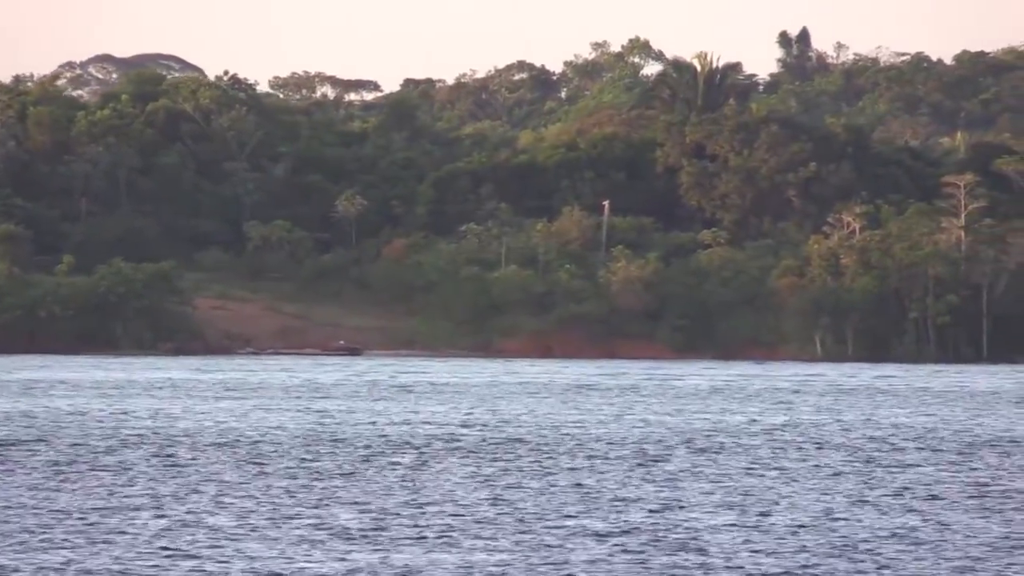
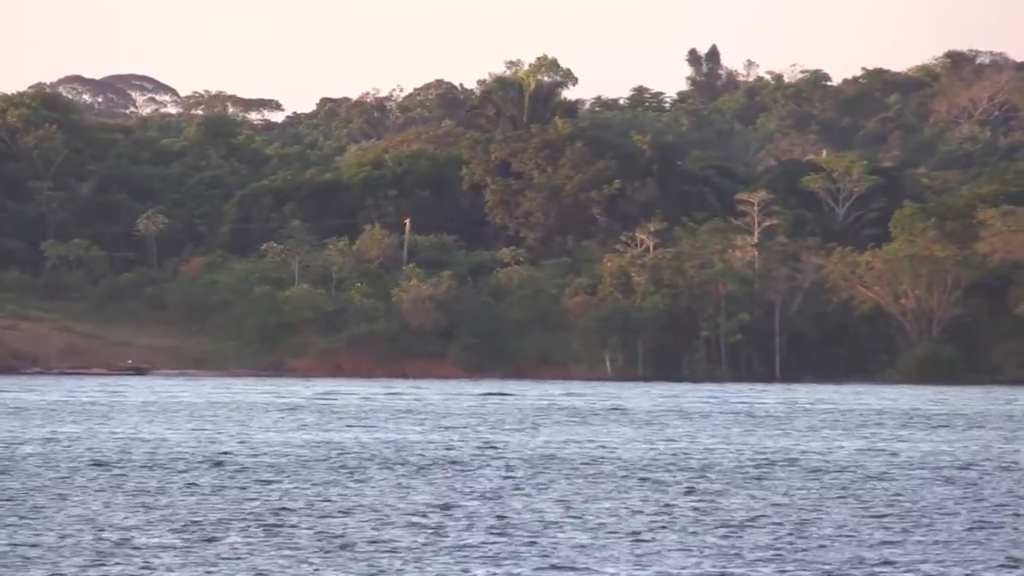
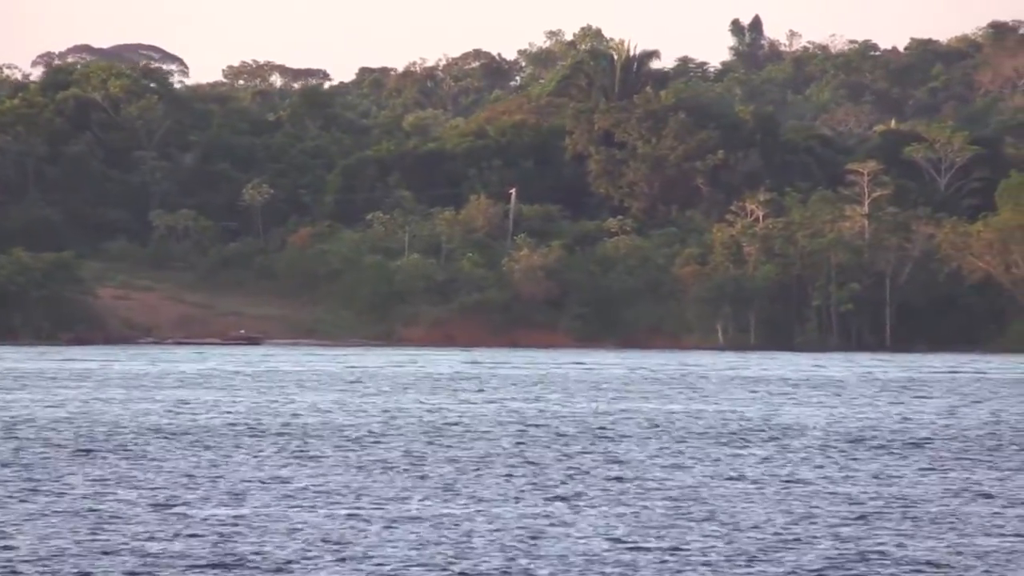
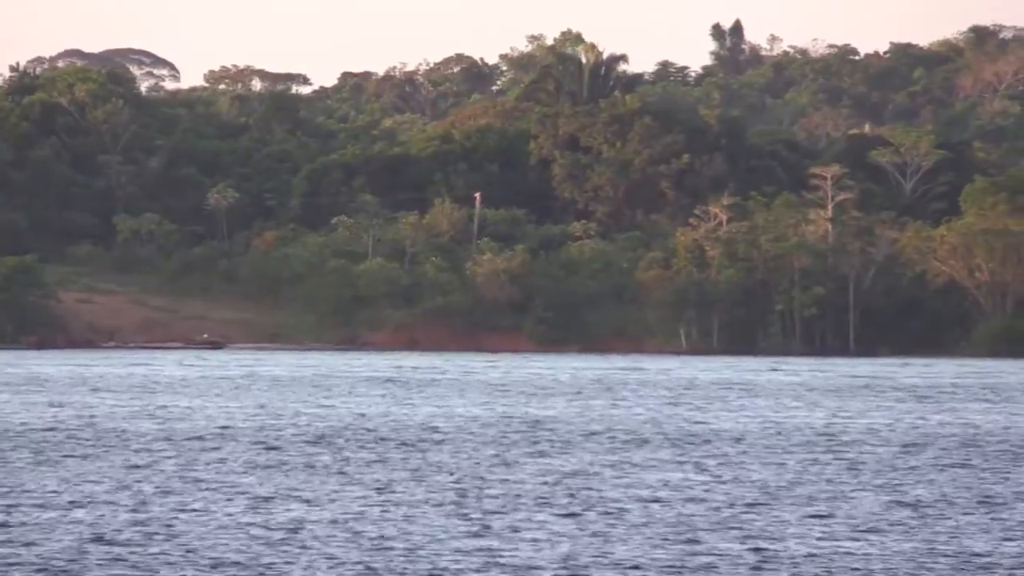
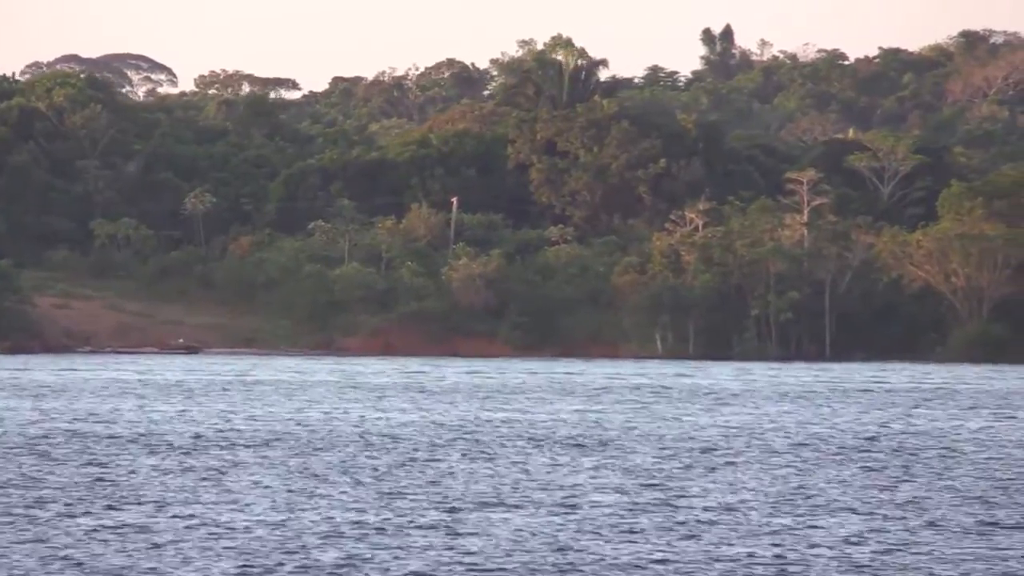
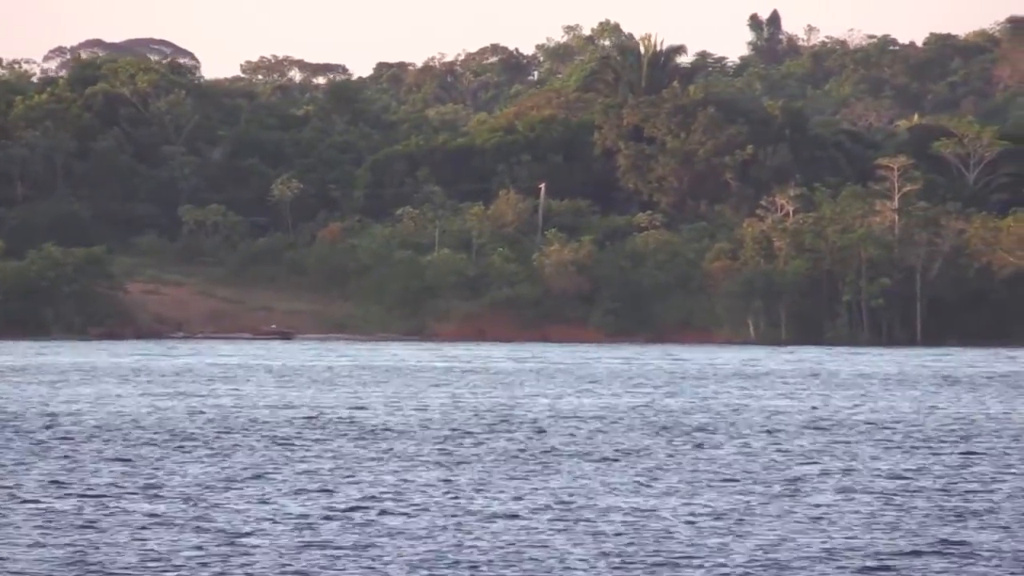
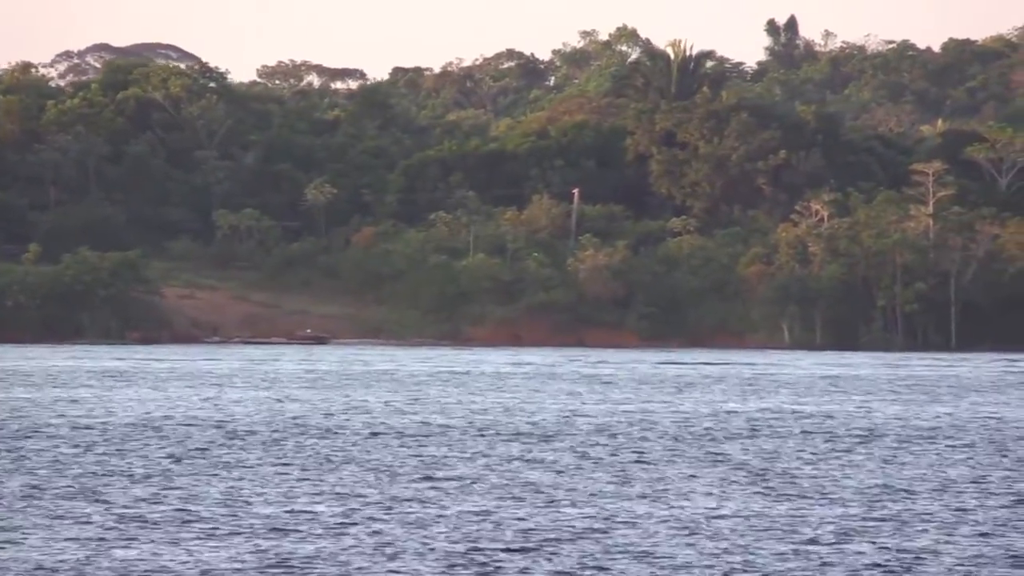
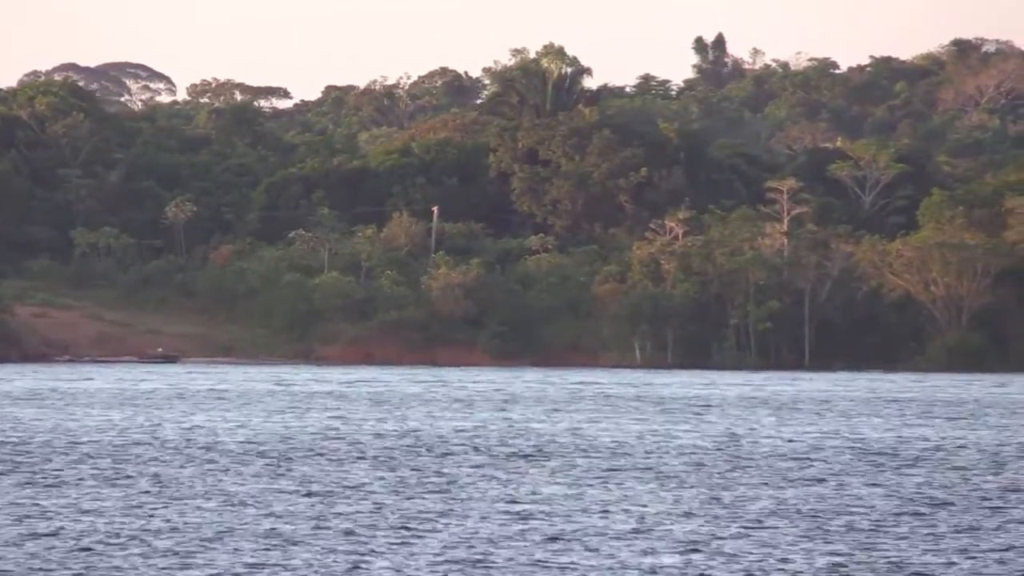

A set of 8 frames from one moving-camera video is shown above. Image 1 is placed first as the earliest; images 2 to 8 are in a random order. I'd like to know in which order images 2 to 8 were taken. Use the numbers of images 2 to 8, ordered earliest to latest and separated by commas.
7, 6, 3, 4, 5, 8, 2
